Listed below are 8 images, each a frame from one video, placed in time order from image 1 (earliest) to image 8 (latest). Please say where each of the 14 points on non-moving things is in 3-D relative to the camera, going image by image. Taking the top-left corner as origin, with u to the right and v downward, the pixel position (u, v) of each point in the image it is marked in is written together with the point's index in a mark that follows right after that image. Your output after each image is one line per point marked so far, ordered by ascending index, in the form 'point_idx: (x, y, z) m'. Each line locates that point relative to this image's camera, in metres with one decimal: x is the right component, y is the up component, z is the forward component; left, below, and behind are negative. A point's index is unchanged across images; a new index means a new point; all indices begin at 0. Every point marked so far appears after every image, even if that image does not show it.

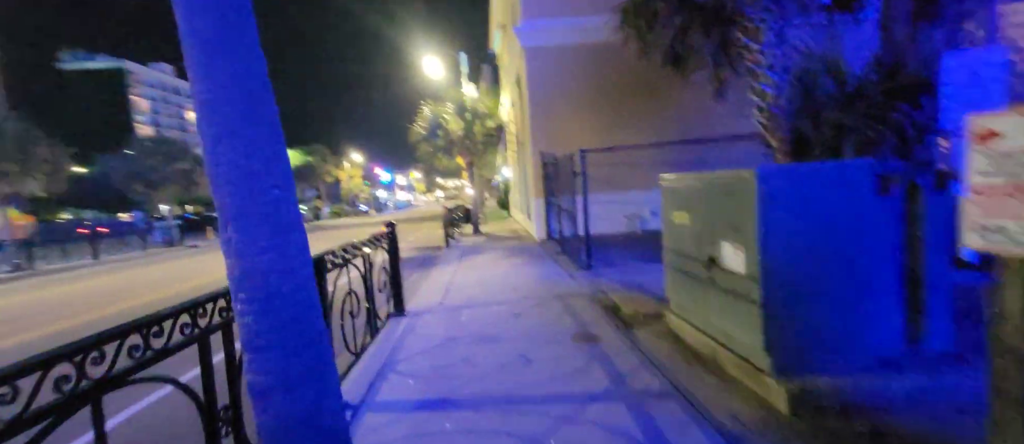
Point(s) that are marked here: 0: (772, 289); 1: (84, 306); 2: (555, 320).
0: (+1.8, -0.5, +3.5) m
1: (-11.1, -2.2, +12.3) m
2: (+0.6, -1.3, +6.4) m
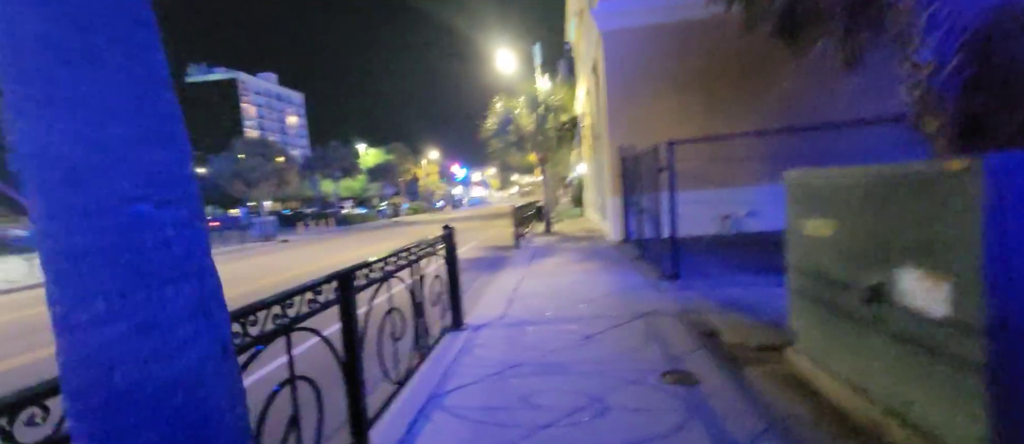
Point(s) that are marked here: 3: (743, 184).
0: (+2.2, -0.6, +2.1) m
1: (-9.3, -2.2, +12.9) m
2: (+1.4, -1.3, +5.2) m
3: (+5.8, +0.9, +12.3) m
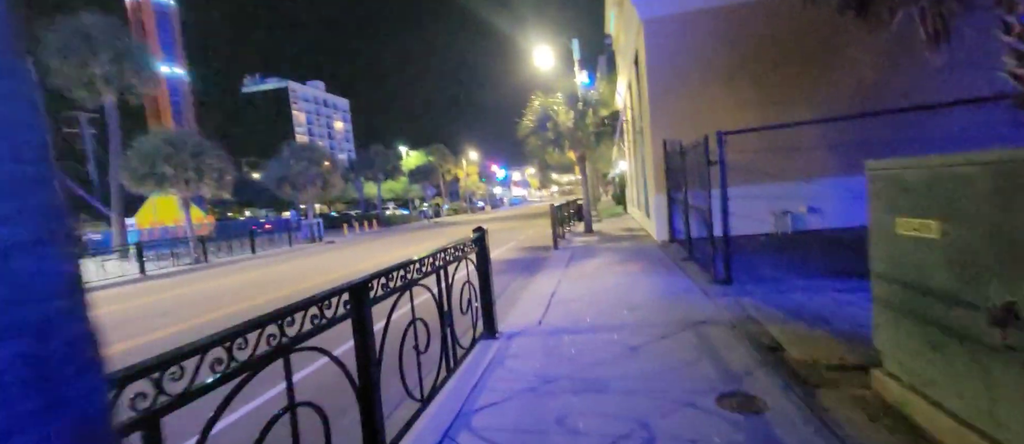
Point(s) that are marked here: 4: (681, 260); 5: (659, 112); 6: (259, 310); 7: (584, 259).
0: (+2.2, -0.6, +1.5) m
1: (-8.2, -2.3, +13.2) m
2: (+1.7, -1.3, +4.7) m
3: (+6.7, +1.0, +11.3) m
4: (+3.4, -0.8, +9.9) m
5: (+3.9, +2.9, +12.8) m
6: (-6.1, -2.1, +11.7) m
7: (+1.8, -1.0, +12.5) m
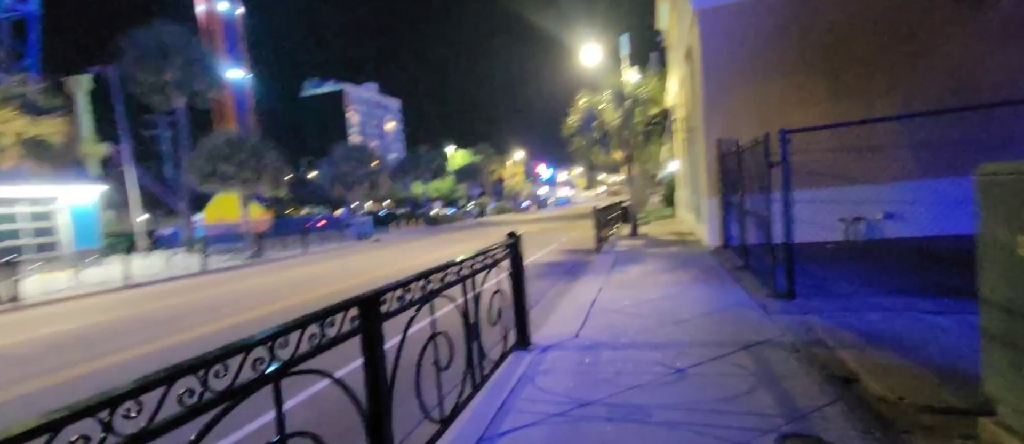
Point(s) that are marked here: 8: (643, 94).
0: (+2.2, -0.7, +0.9) m
1: (-7.1, -2.2, +13.5) m
2: (+1.9, -1.4, +4.1) m
3: (+7.6, +0.9, +10.2) m
4: (+4.2, -0.9, +9.1) m
5: (+5.0, +2.8, +12.0) m
6: (-5.2, -2.1, +11.8) m
7: (+2.8, -1.0, +11.9) m
8: (+5.2, +5.1, +19.3) m
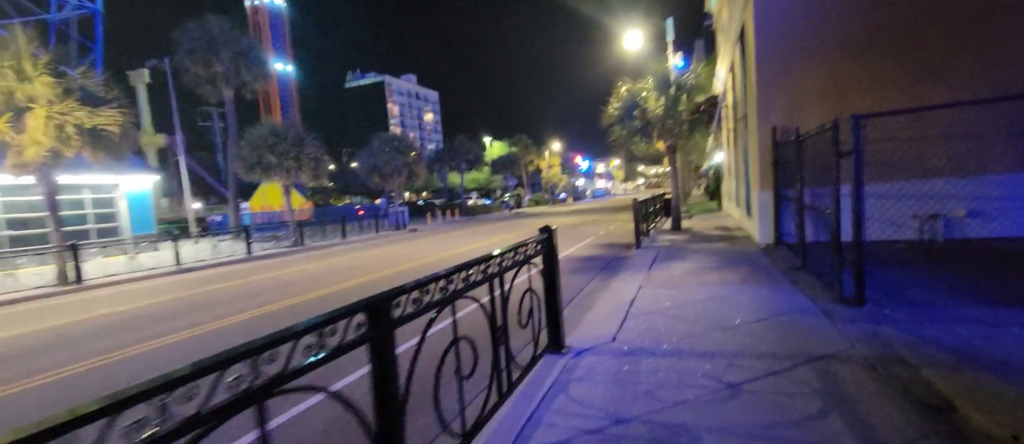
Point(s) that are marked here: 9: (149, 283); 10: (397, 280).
0: (+2.2, -0.7, +0.3) m
1: (-6.2, -1.9, +13.6) m
2: (+2.2, -1.4, +3.5) m
3: (+8.3, +0.9, +9.2) m
4: (+4.8, -0.8, +8.4) m
5: (+5.9, +2.9, +11.1) m
6: (-4.3, -1.9, +11.8) m
7: (+3.6, -0.9, +11.2) m
8: (+6.7, +5.3, +18.3) m
9: (-12.2, -2.1, +16.4) m
10: (-3.3, -1.5, +13.9) m
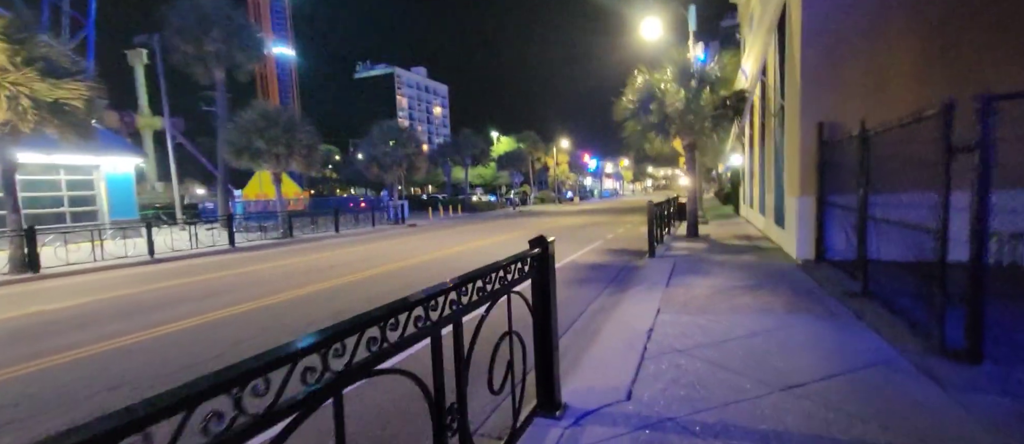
0: (+1.9, -0.9, -1.3) m
1: (-6.3, -1.7, +12.1) m
2: (+1.9, -1.5, +1.9) m
3: (+8.2, +0.6, +7.5) m
4: (+4.6, -1.0, +6.7) m
5: (+5.9, +2.7, +9.4) m
6: (-4.5, -1.7, +10.2) m
7: (+3.5, -1.0, +9.6) m
8: (+6.9, +5.1, +16.6) m
9: (-12.3, -1.6, +15.0) m
10: (-3.4, -1.4, +12.4) m
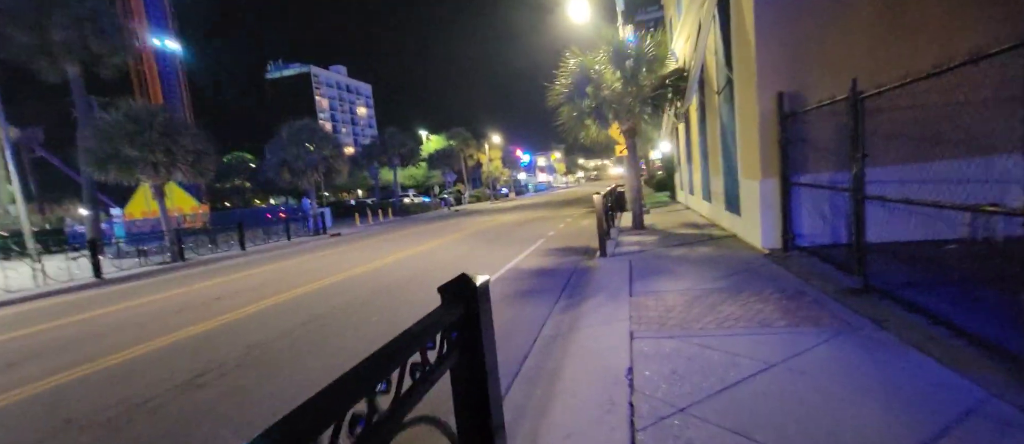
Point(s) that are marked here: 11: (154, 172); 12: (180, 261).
0: (+2.2, -0.9, -2.8) m
1: (-7.6, -2.2, +9.4) m
2: (+1.8, -1.5, +0.4) m
3: (+7.2, +1.0, +6.7) m
4: (+3.8, -0.8, +5.5) m
5: (+4.5, +3.0, +8.3) m
6: (-5.6, -2.1, +7.8) m
7: (+2.4, -0.9, +8.2) m
8: (+4.4, +5.4, +15.5) m
9: (-13.9, -2.6, +11.5) m
10: (-4.8, -1.7, +10.1) m
11: (-12.9, +1.8, +17.3) m
12: (-13.0, -1.6, +19.2) m
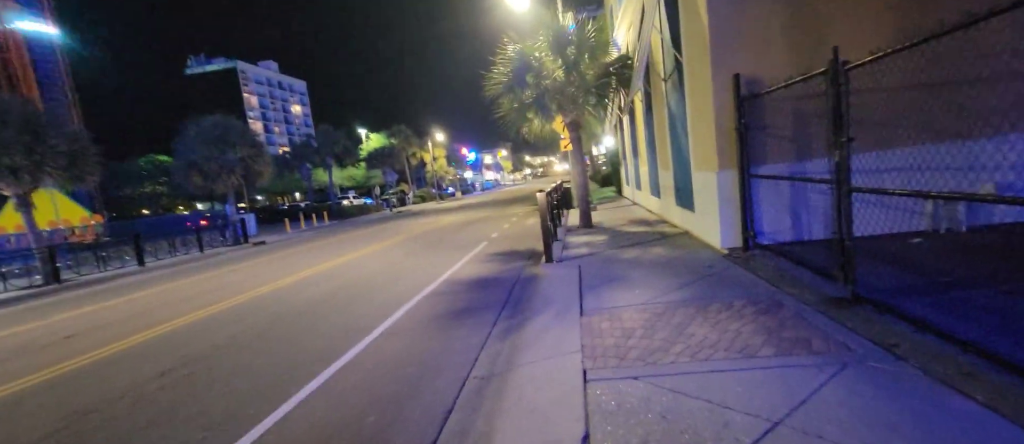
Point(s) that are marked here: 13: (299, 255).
0: (+2.4, -0.9, -3.9) m
1: (-8.7, -2.6, +7.2) m
2: (+1.7, -1.6, -0.8) m
3: (+6.3, +1.1, +6.1) m
4: (+3.1, -0.8, +4.5) m
5: (+3.3, +3.0, +7.4) m
6: (-6.5, -2.4, +5.9) m
7: (+1.4, -1.0, +7.1) m
8: (+2.4, +5.5, +14.5) m
9: (-15.1, -3.1, +8.7) m
10: (-6.0, -2.0, +8.2) m
11: (-14.8, +1.3, +14.5) m
12: (-15.1, -2.0, +16.5) m
13: (-8.3, -1.3, +18.7) m
